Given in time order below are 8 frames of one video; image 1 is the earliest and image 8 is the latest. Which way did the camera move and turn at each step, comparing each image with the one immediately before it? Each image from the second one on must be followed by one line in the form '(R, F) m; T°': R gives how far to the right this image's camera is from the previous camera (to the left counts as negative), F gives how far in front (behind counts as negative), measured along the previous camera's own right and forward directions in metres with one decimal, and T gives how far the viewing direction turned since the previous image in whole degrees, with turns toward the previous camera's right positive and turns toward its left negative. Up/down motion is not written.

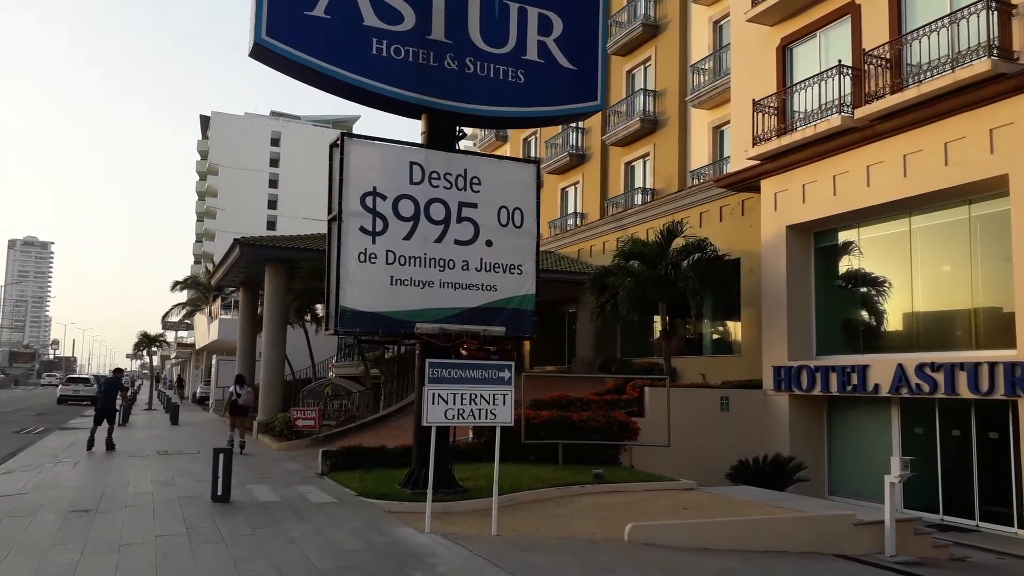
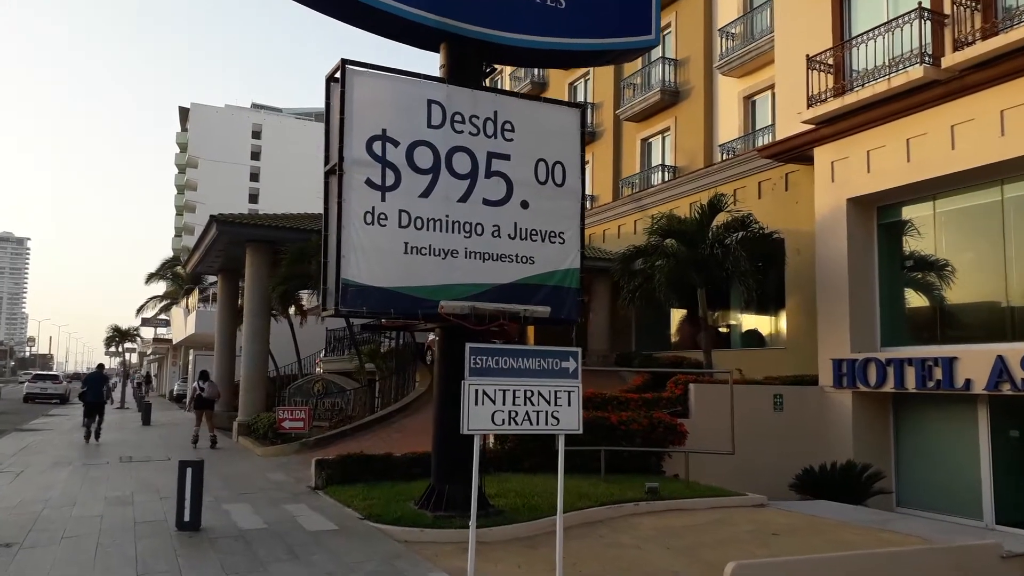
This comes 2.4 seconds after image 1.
(-0.7, +2.4) m; +1°
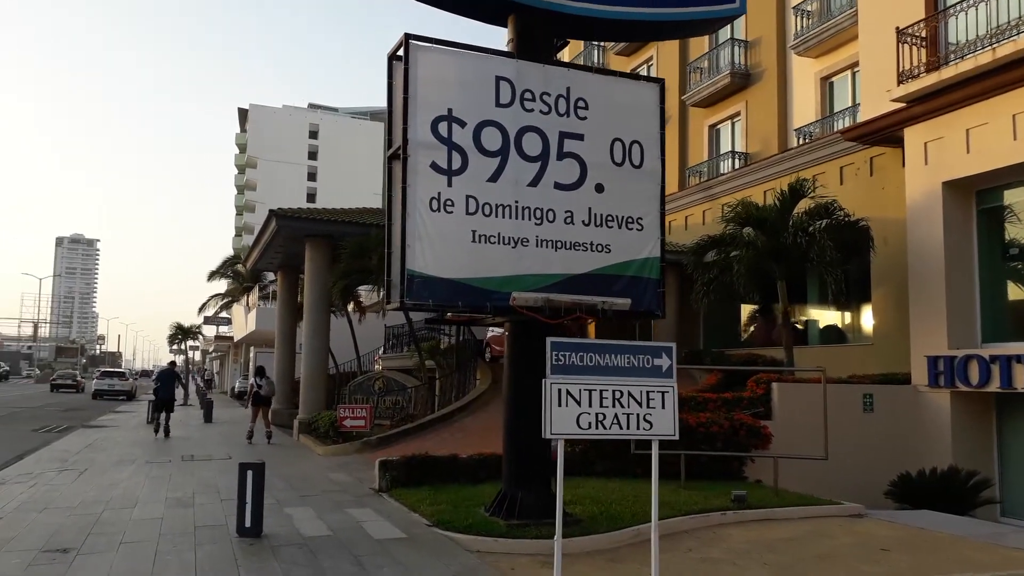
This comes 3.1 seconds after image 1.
(-0.2, +0.7) m; -4°
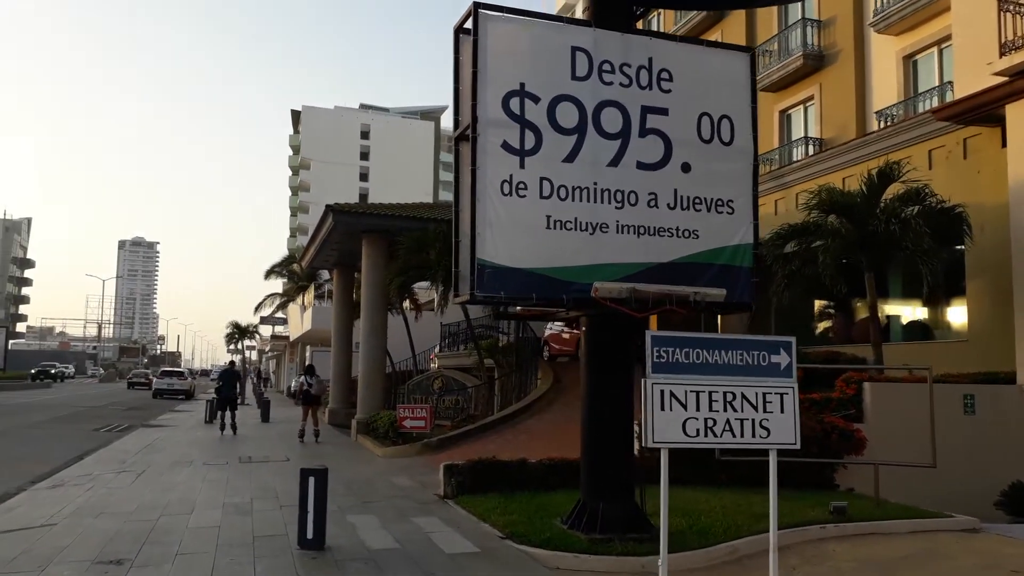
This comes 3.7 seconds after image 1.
(-0.3, +0.7) m; -4°
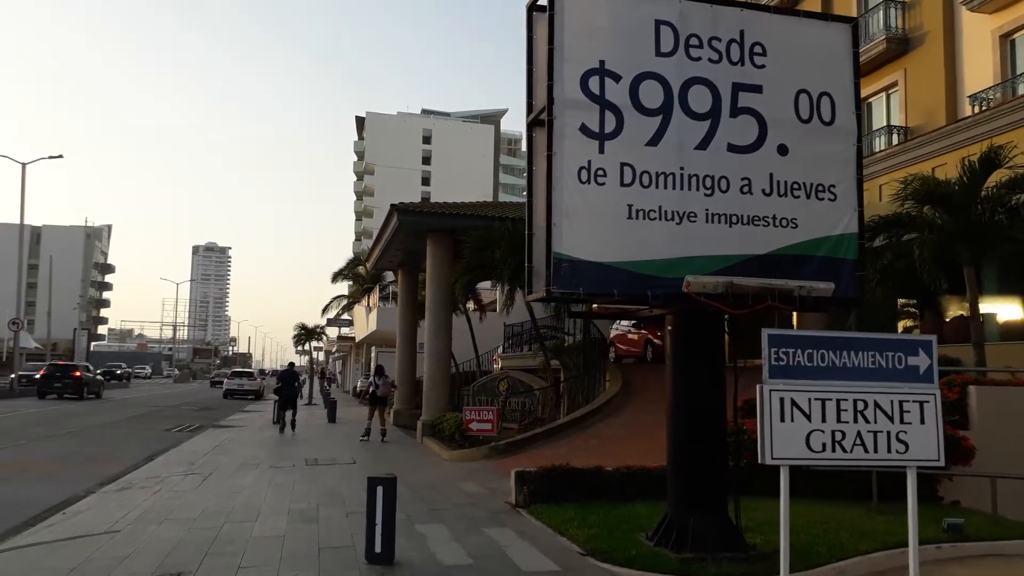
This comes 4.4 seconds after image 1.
(-0.2, +0.6) m; -4°
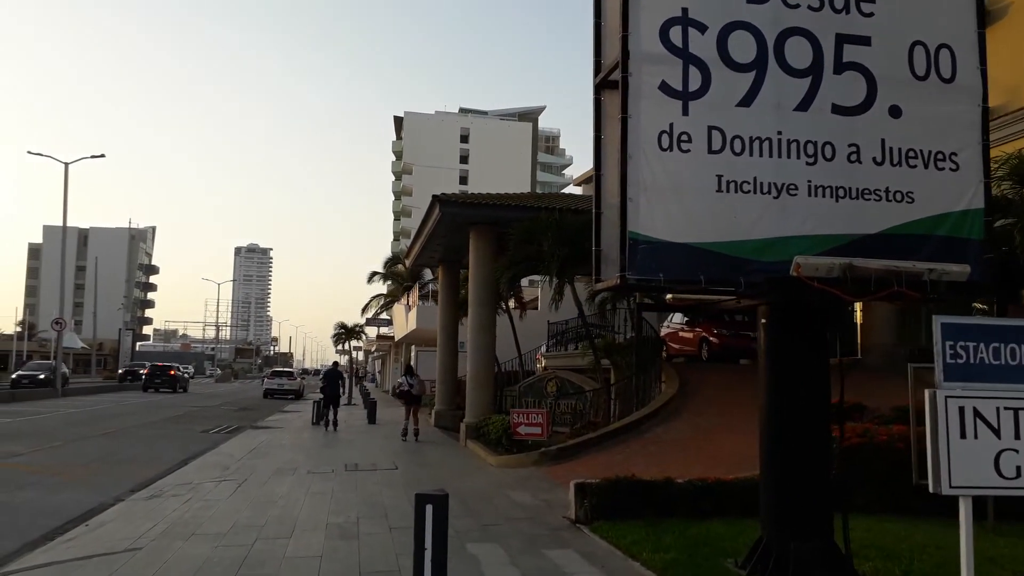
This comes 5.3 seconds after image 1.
(-0.2, +1.0) m; -3°
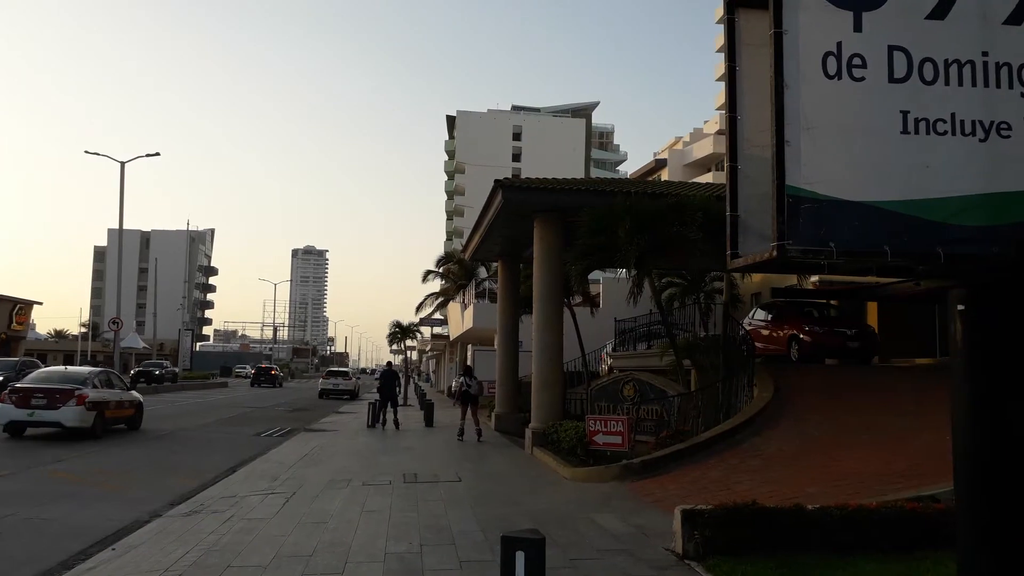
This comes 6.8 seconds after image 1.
(-0.4, +1.4) m; -4°
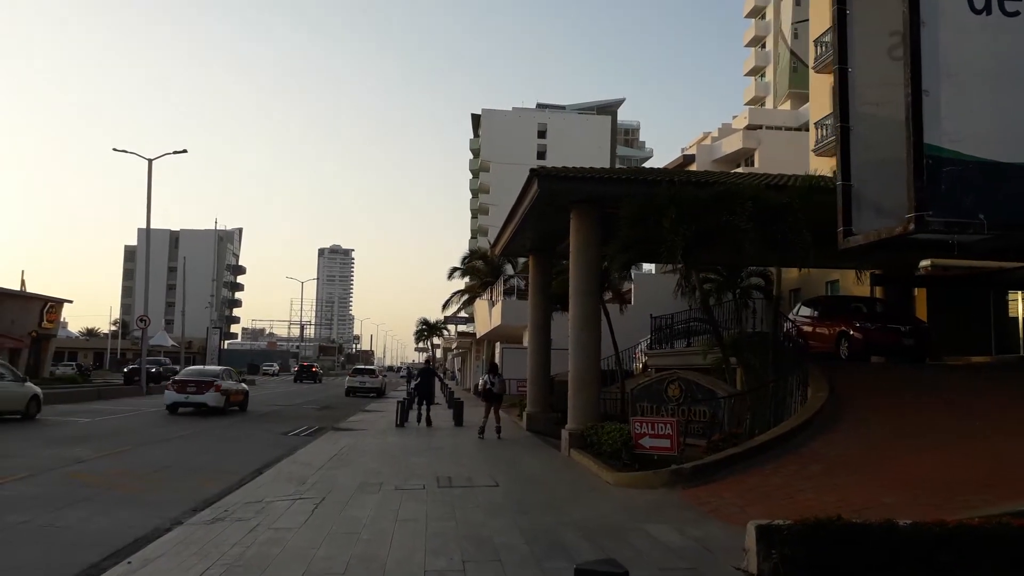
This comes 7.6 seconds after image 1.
(-0.2, +0.7) m; -2°
